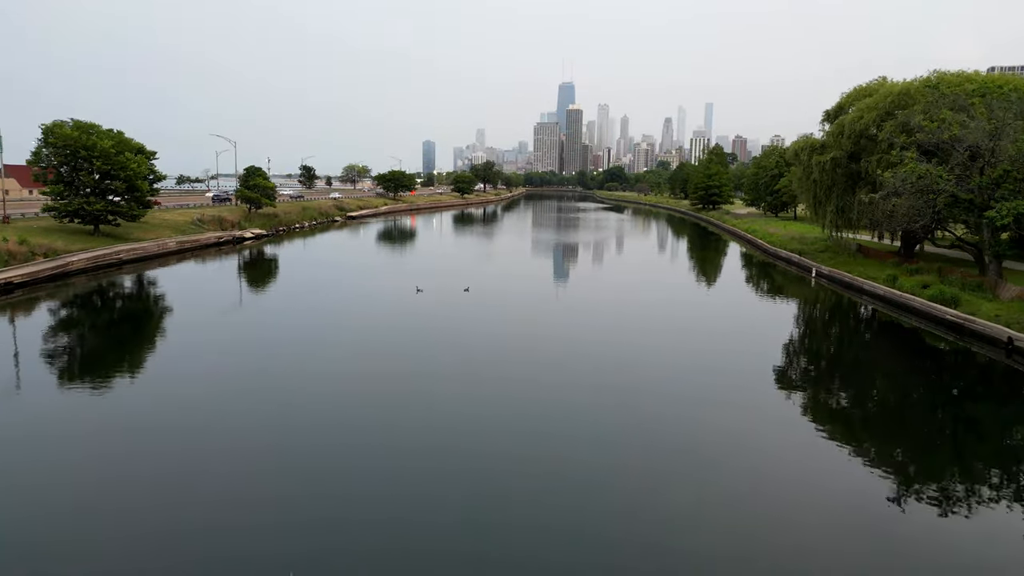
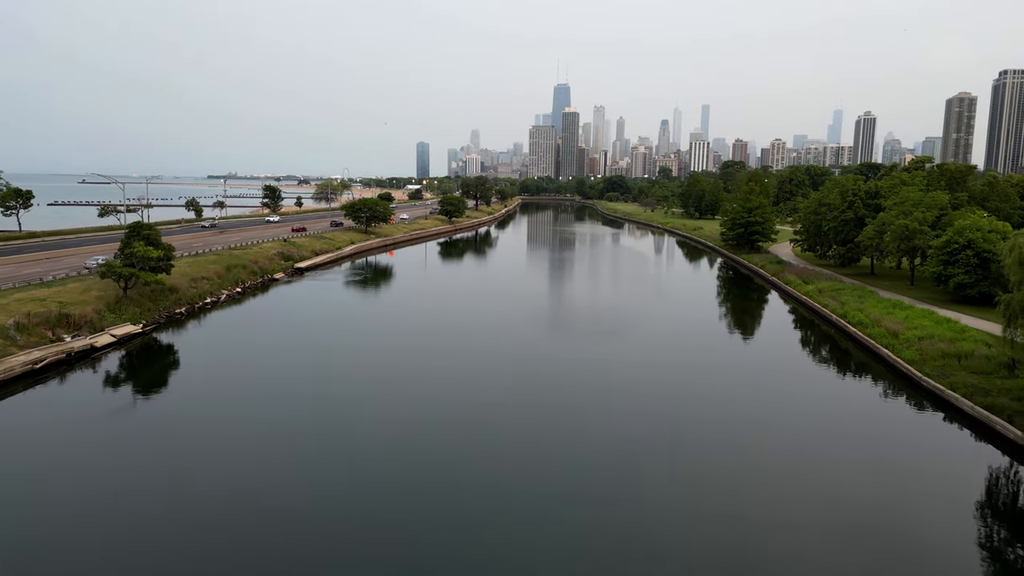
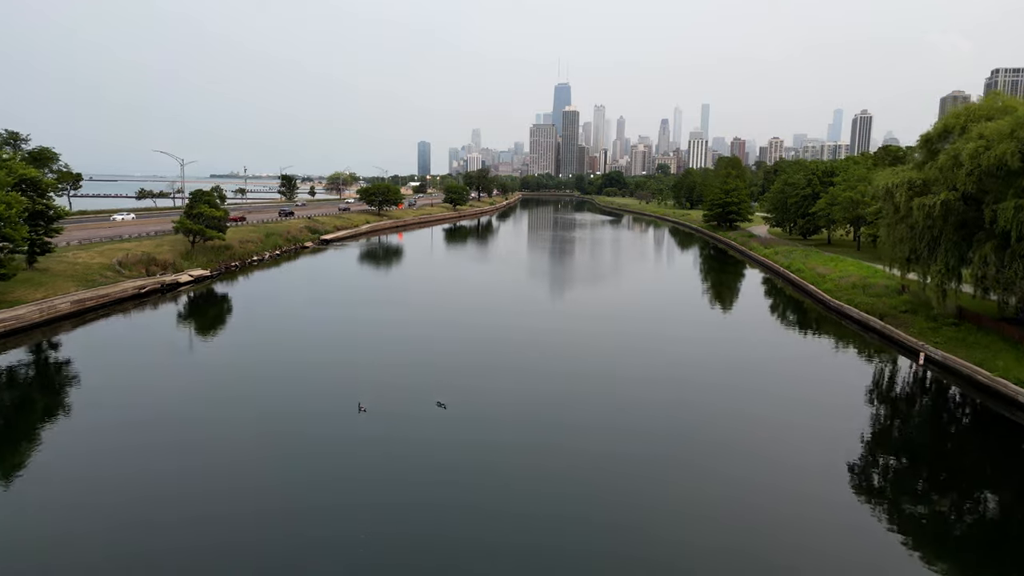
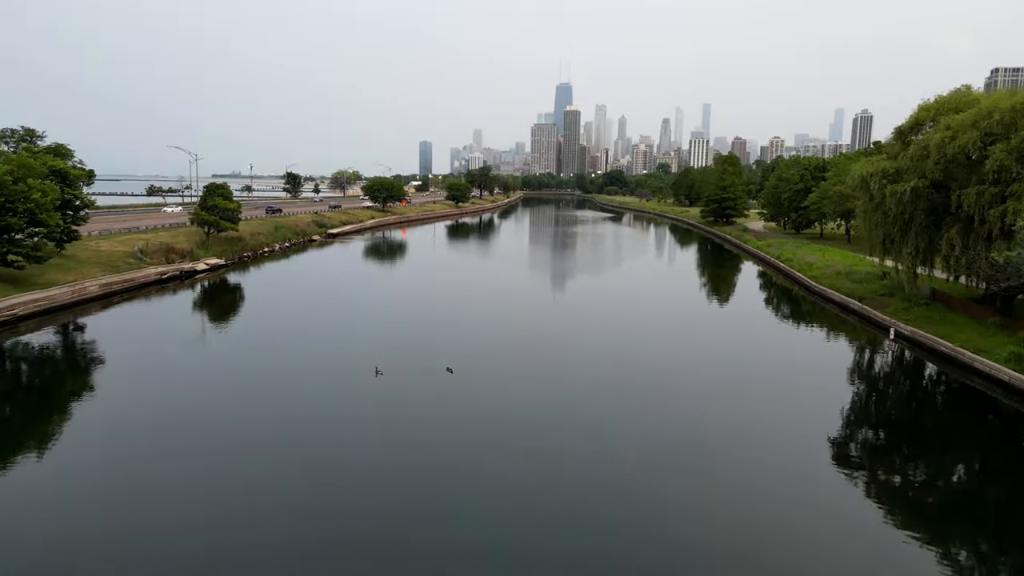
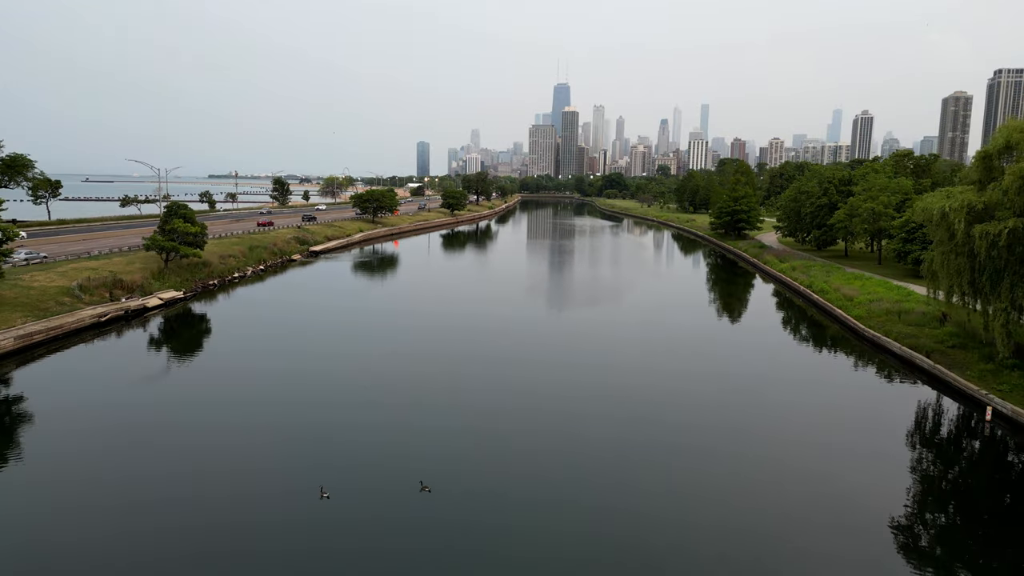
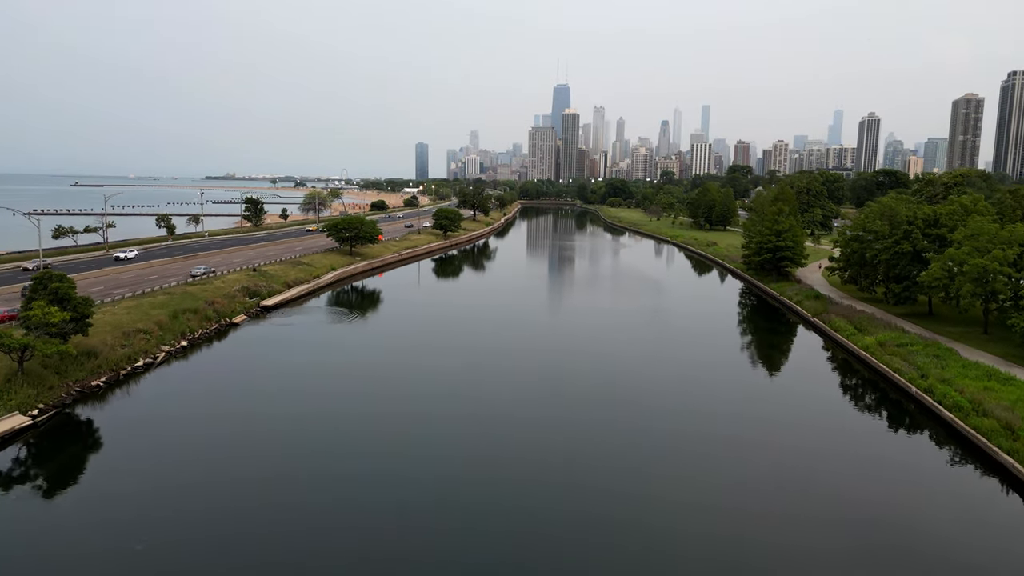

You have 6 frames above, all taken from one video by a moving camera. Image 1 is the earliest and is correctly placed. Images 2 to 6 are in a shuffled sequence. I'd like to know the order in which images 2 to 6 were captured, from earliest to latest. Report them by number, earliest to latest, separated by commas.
4, 3, 5, 2, 6
